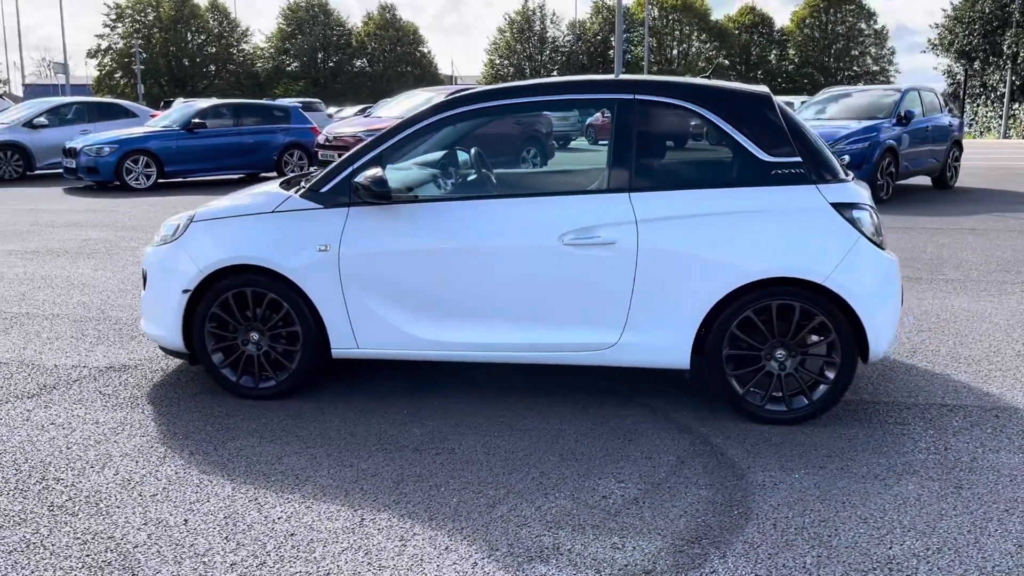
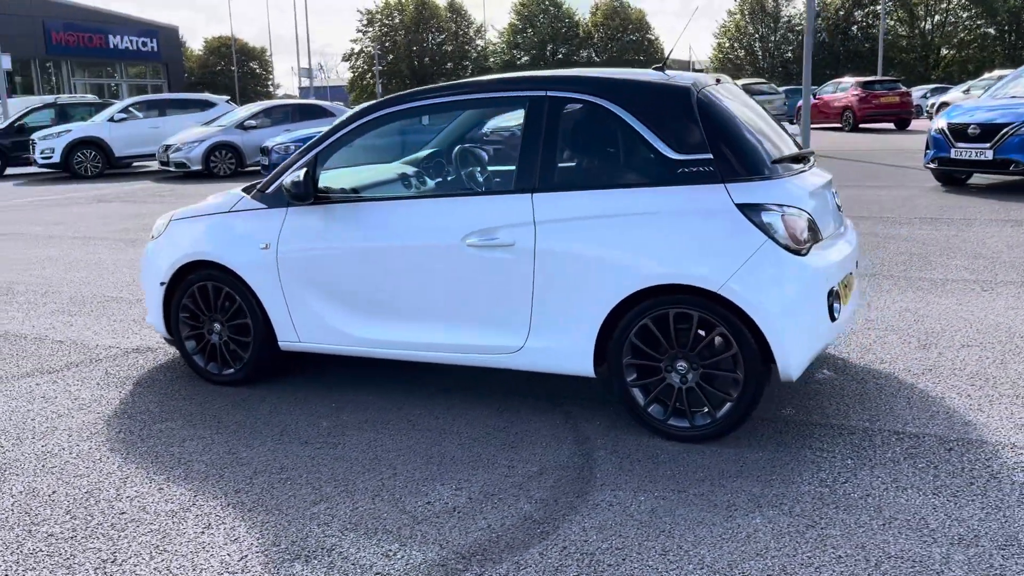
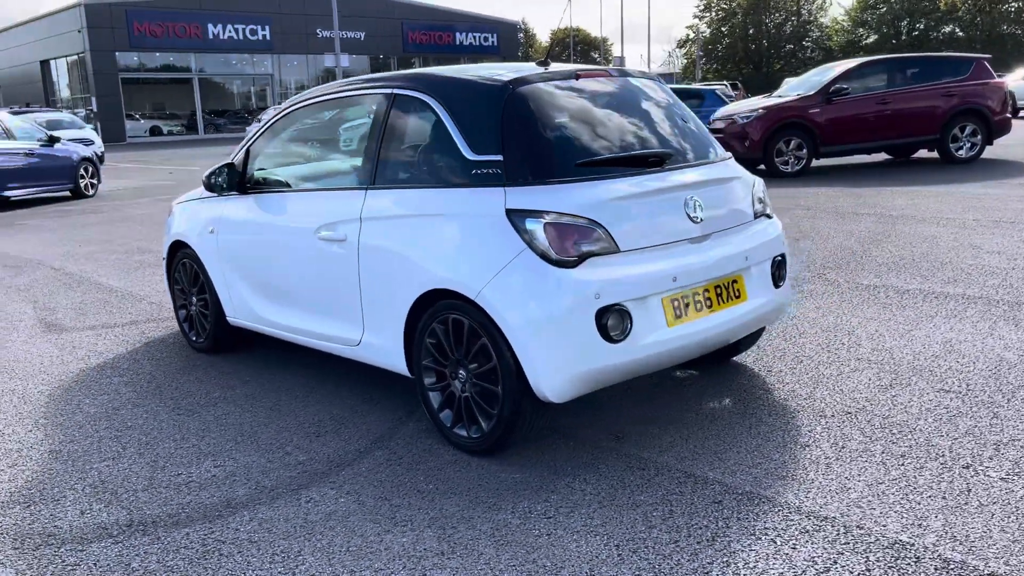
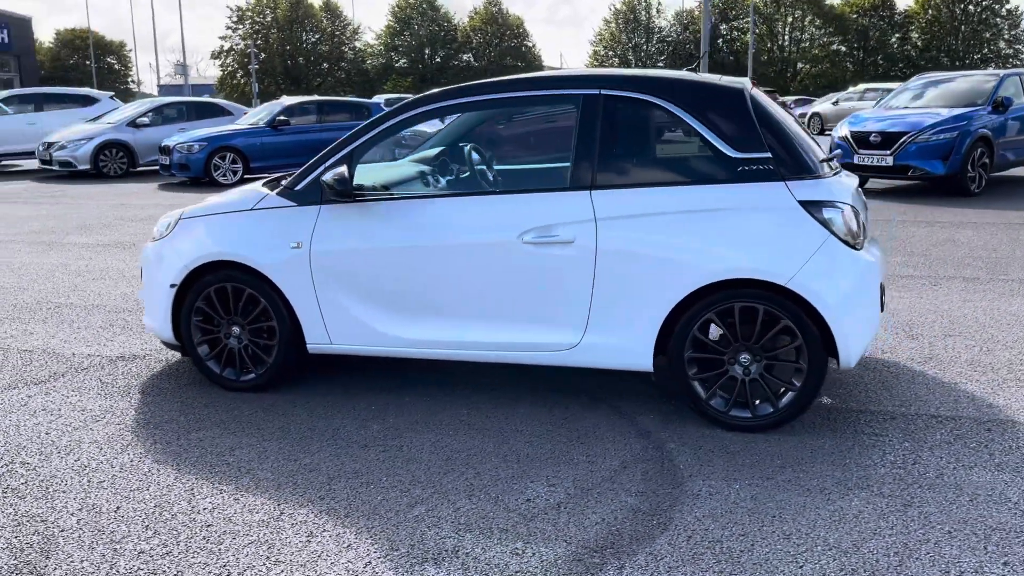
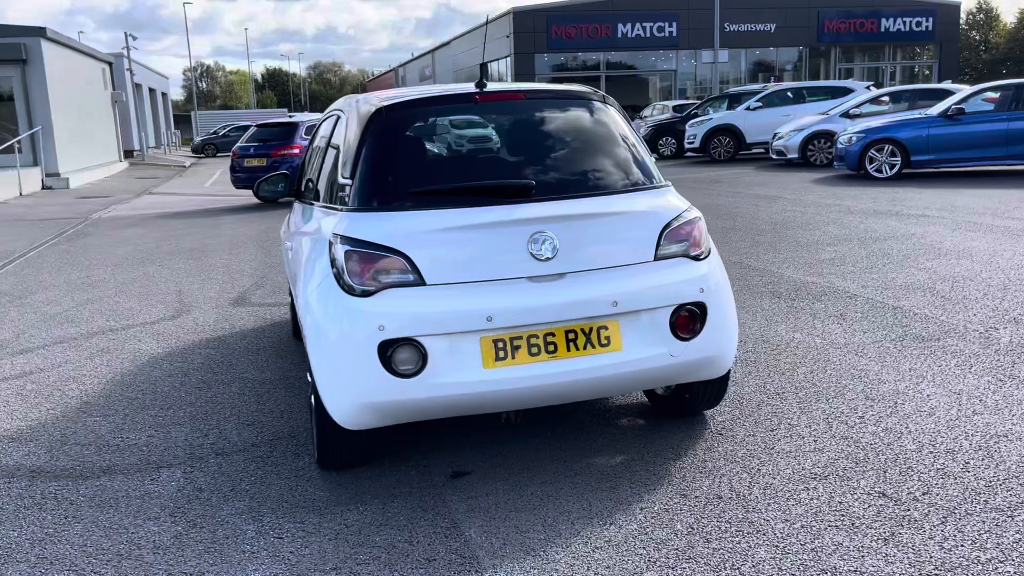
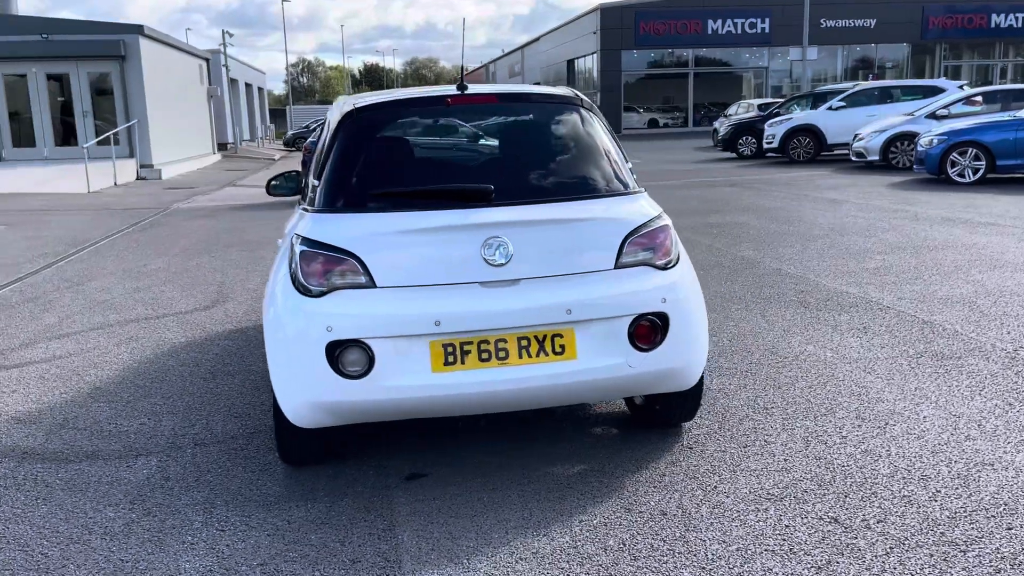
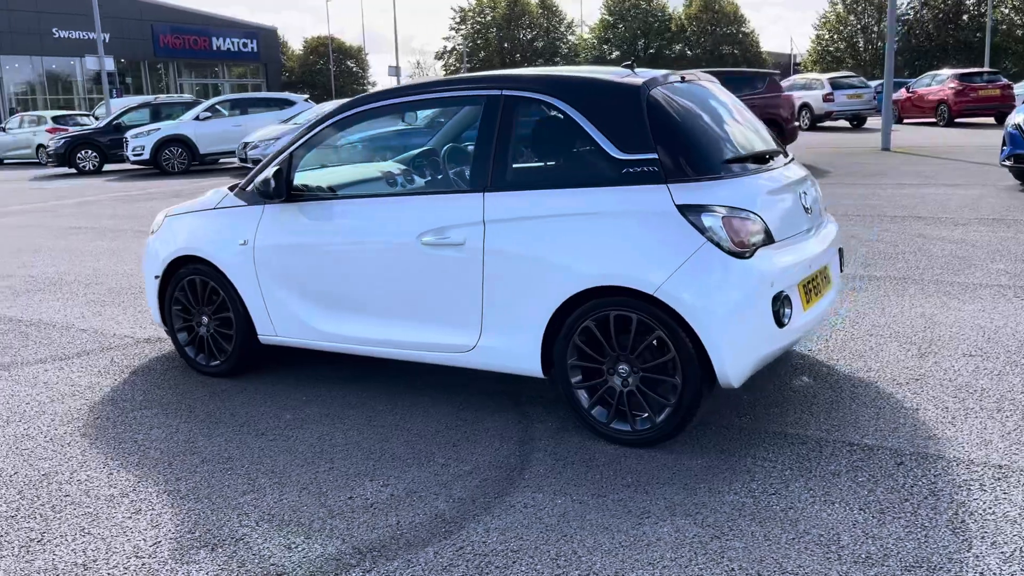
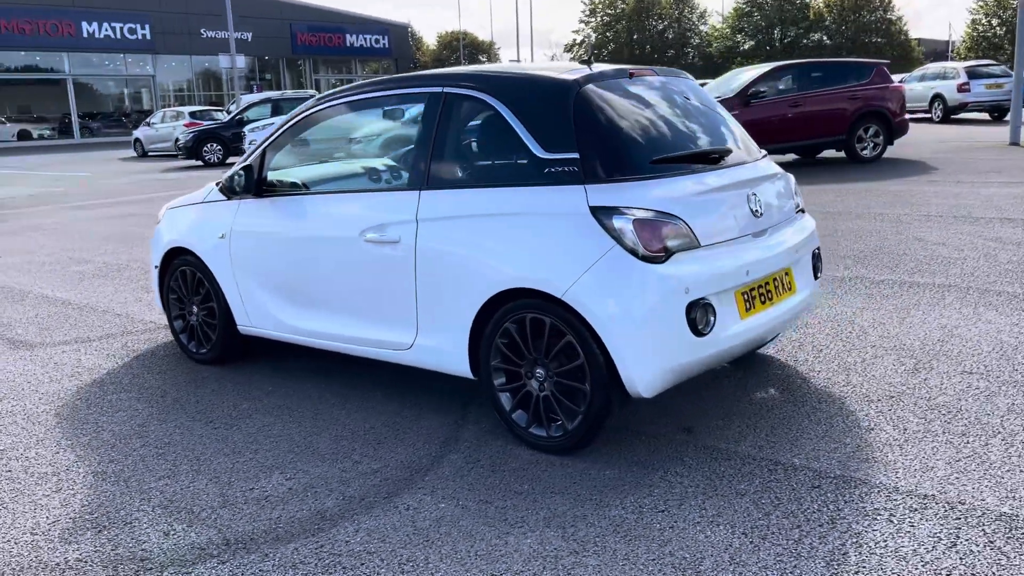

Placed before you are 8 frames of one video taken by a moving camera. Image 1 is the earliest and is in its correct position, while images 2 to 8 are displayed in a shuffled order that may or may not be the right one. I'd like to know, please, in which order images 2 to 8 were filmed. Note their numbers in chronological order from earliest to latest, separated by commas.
4, 2, 7, 8, 3, 5, 6
